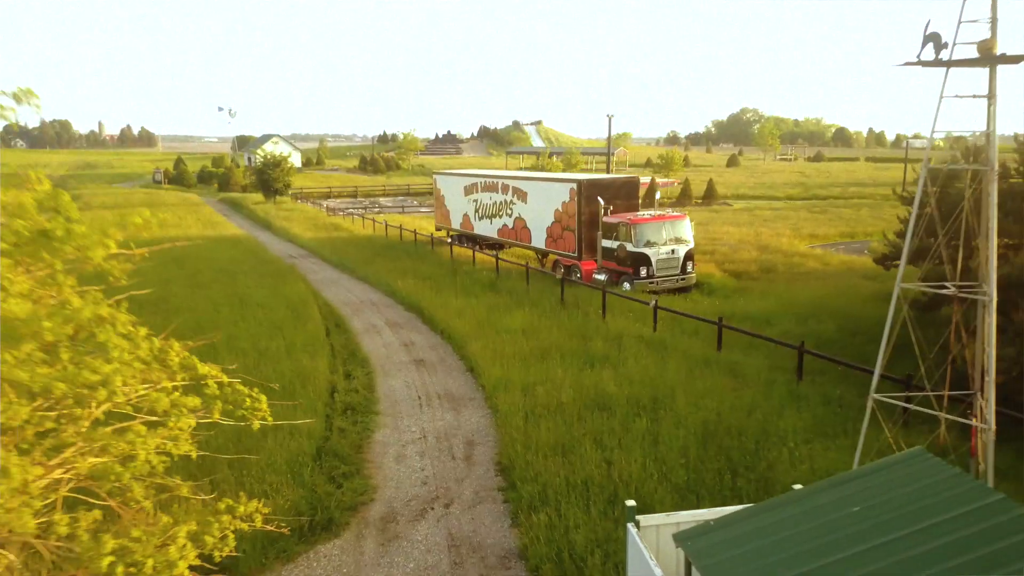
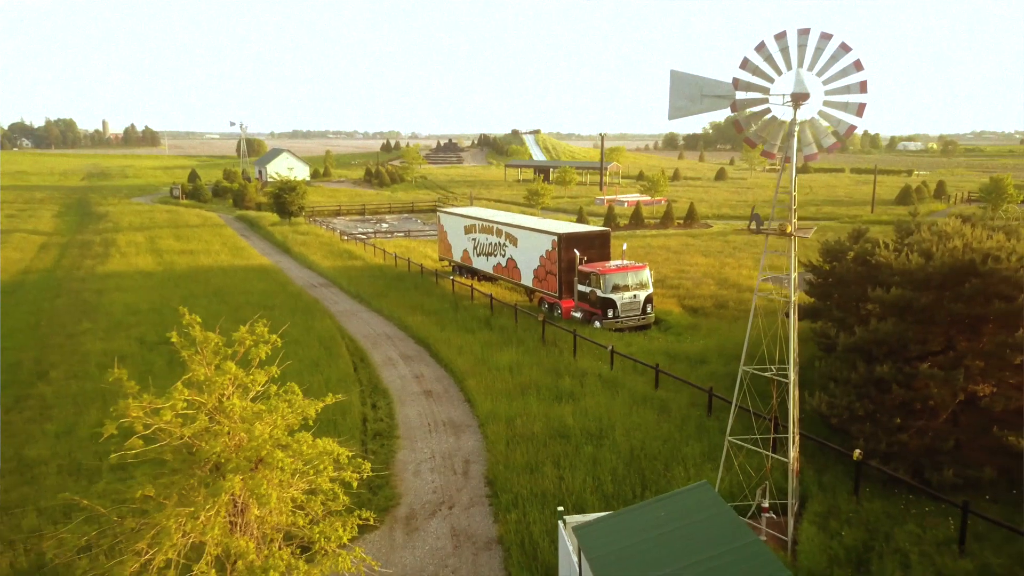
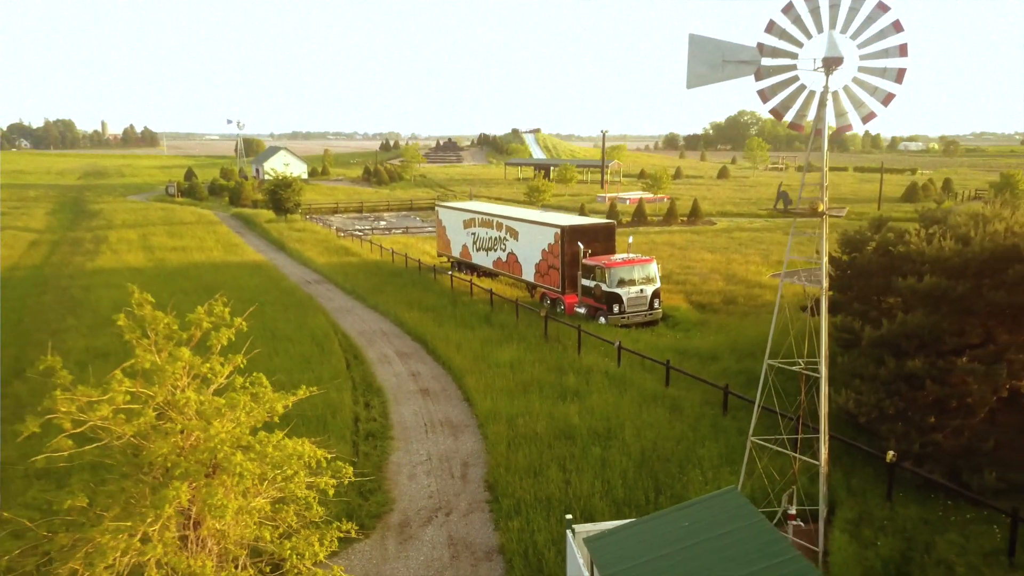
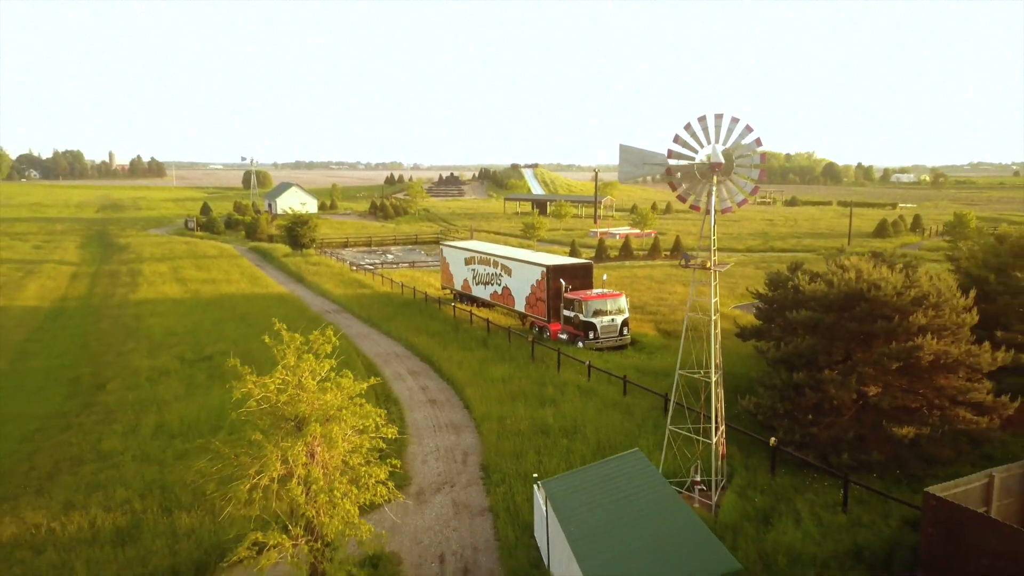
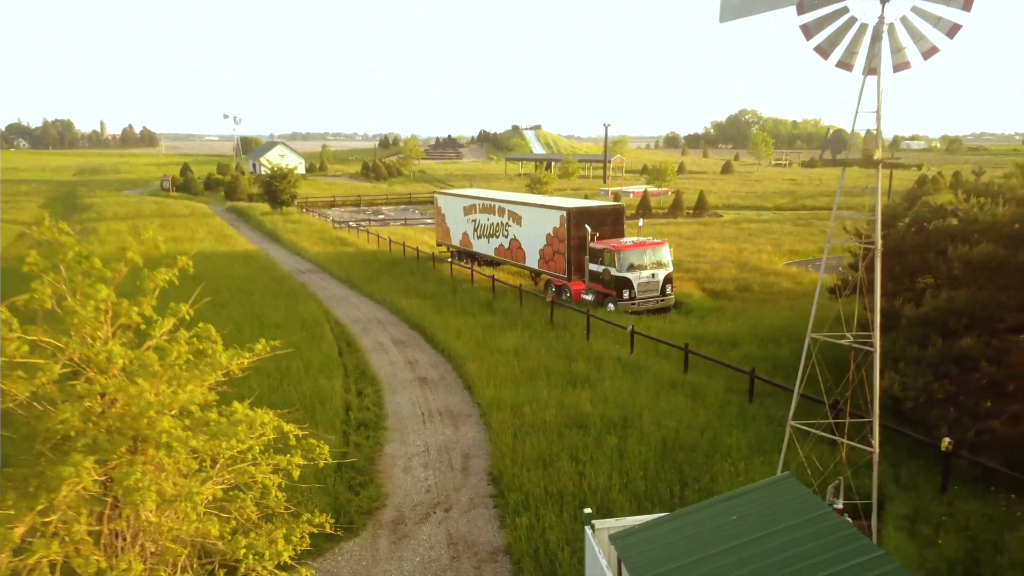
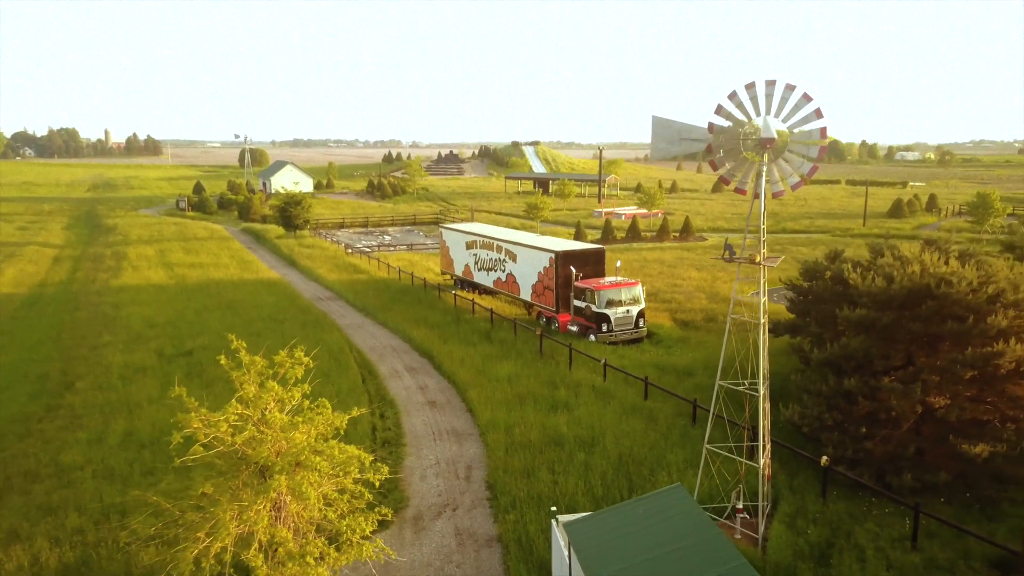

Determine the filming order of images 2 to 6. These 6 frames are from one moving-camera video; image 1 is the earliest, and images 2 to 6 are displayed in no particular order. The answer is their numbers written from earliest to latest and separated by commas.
5, 3, 2, 6, 4
